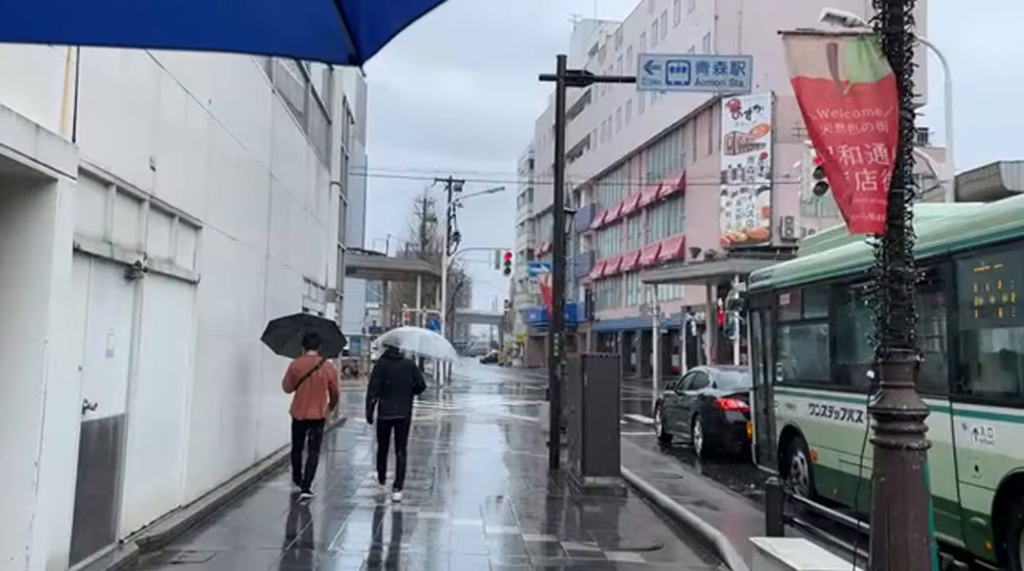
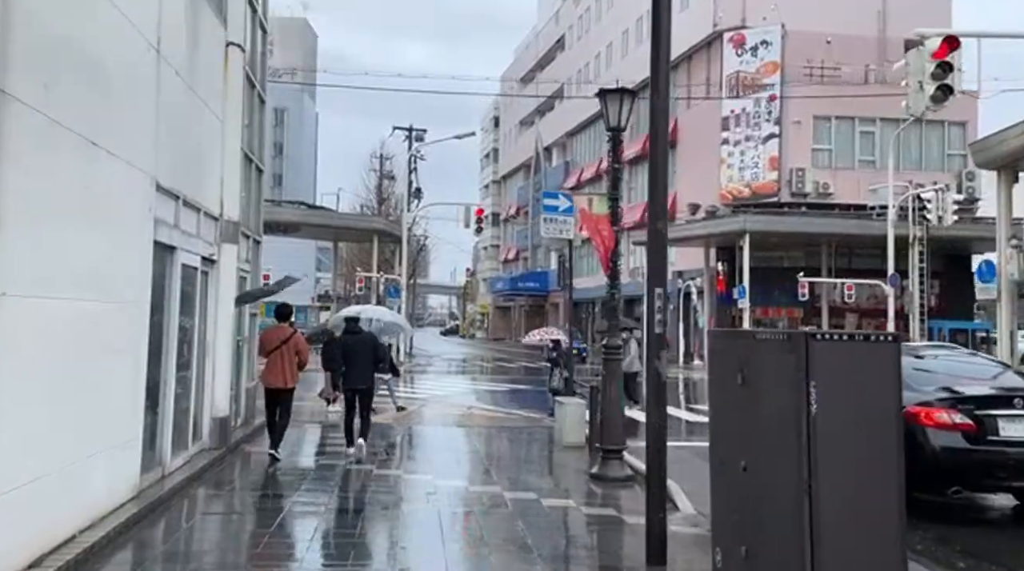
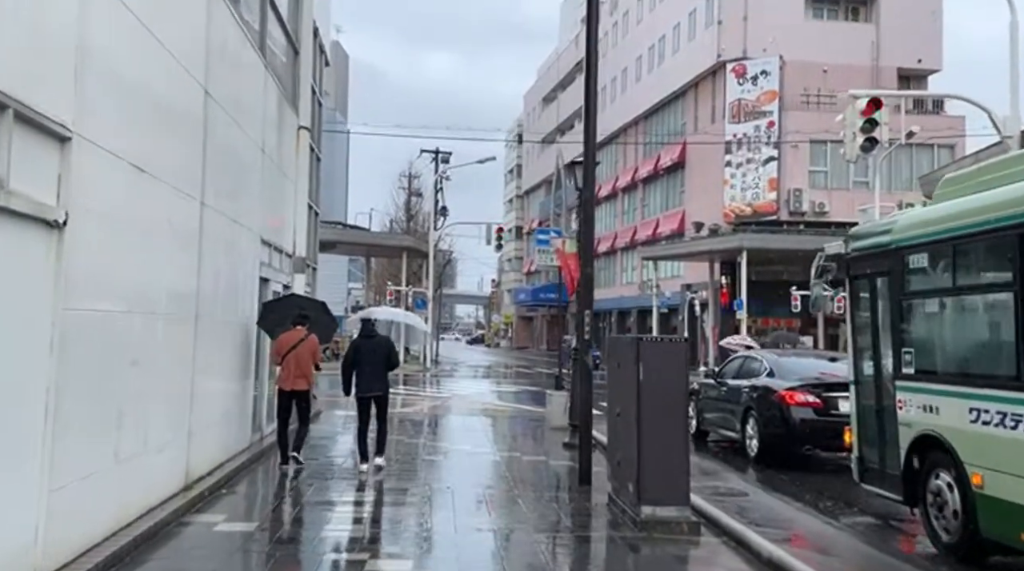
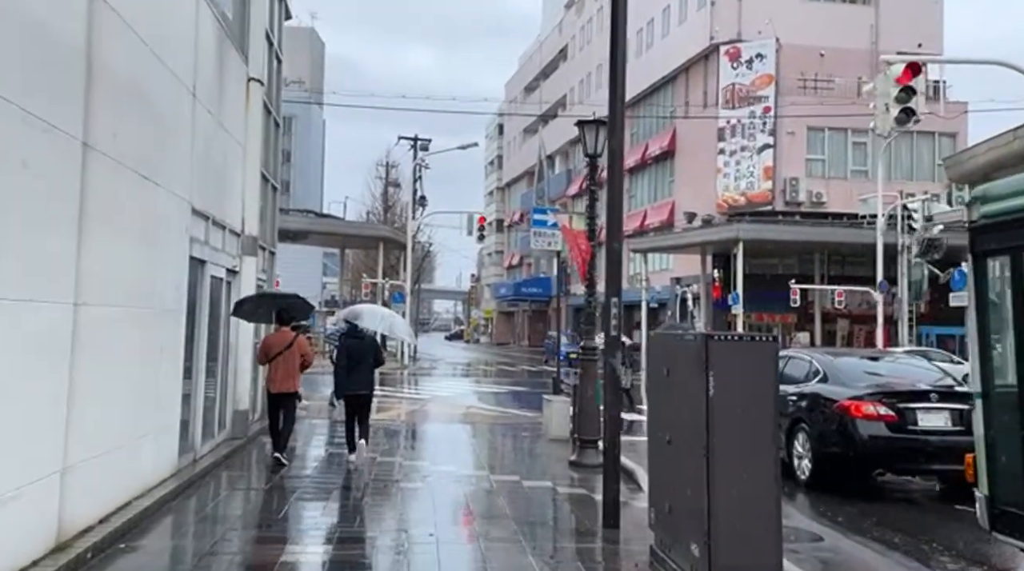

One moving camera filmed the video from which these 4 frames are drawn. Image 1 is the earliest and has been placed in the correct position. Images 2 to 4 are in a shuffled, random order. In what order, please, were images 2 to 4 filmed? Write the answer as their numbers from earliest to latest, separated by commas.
3, 4, 2
